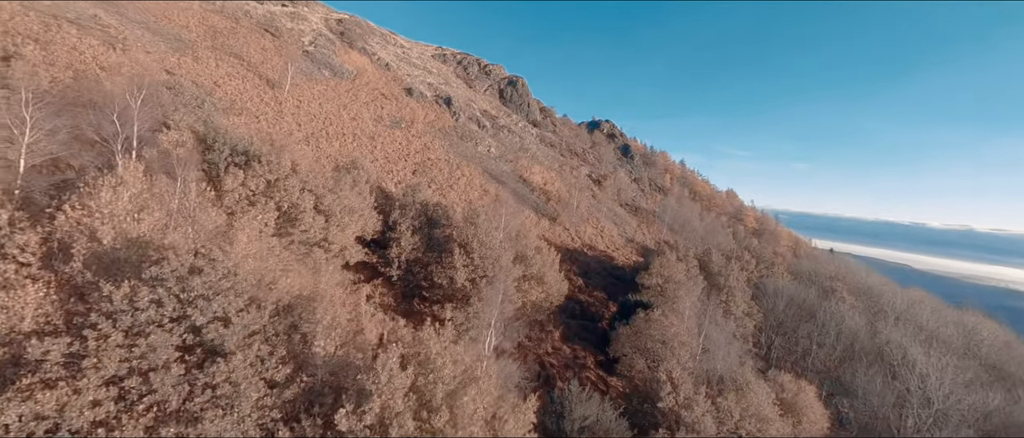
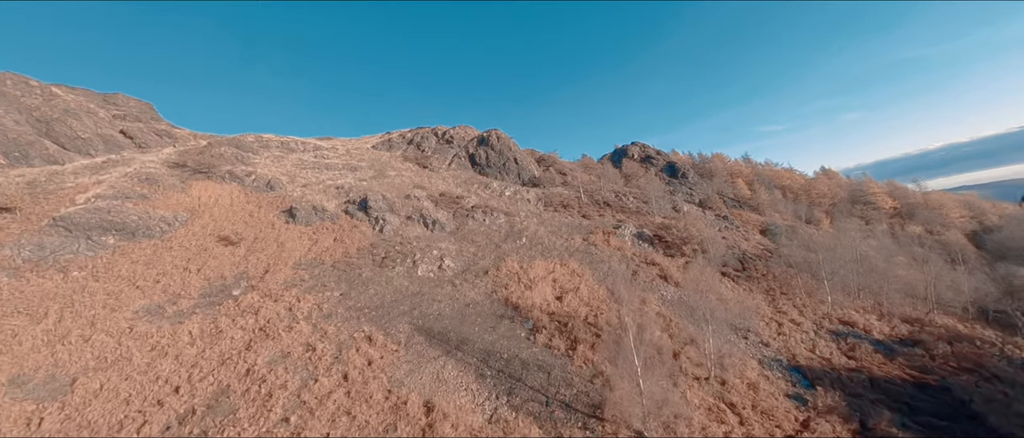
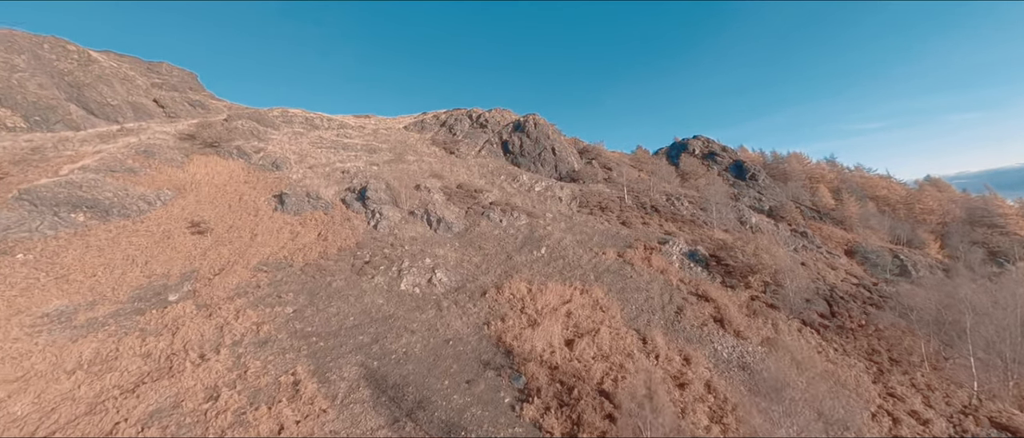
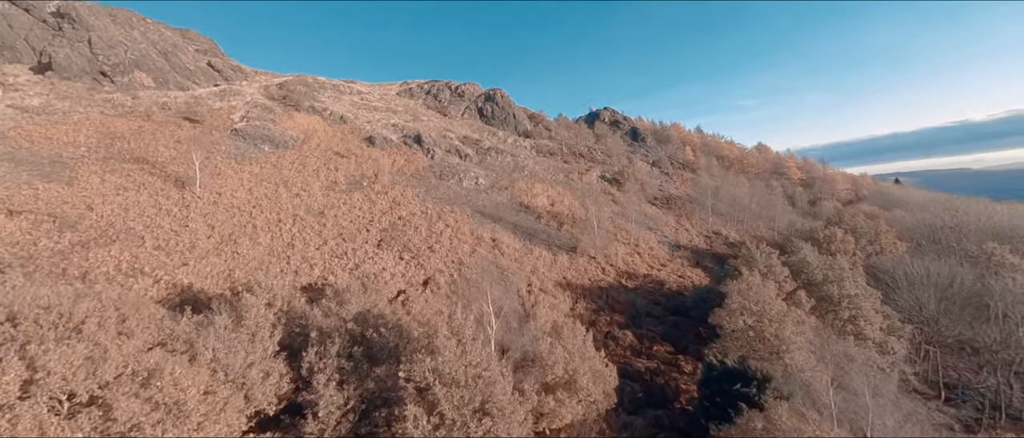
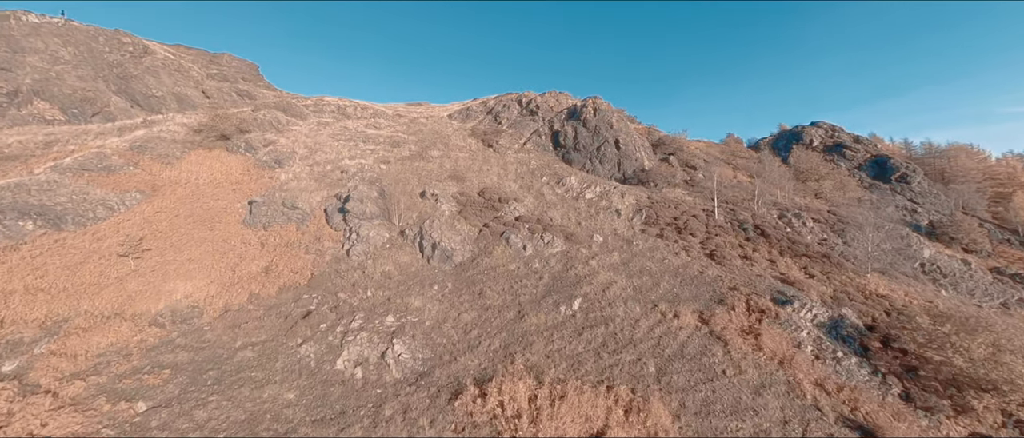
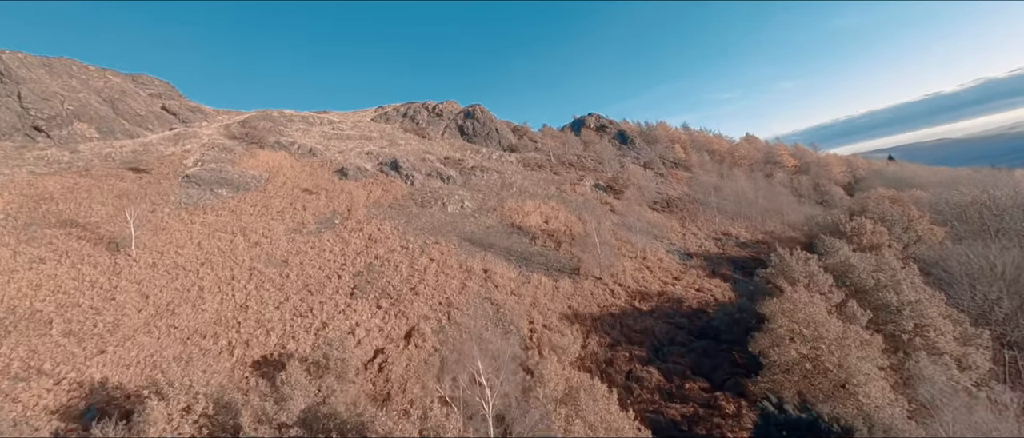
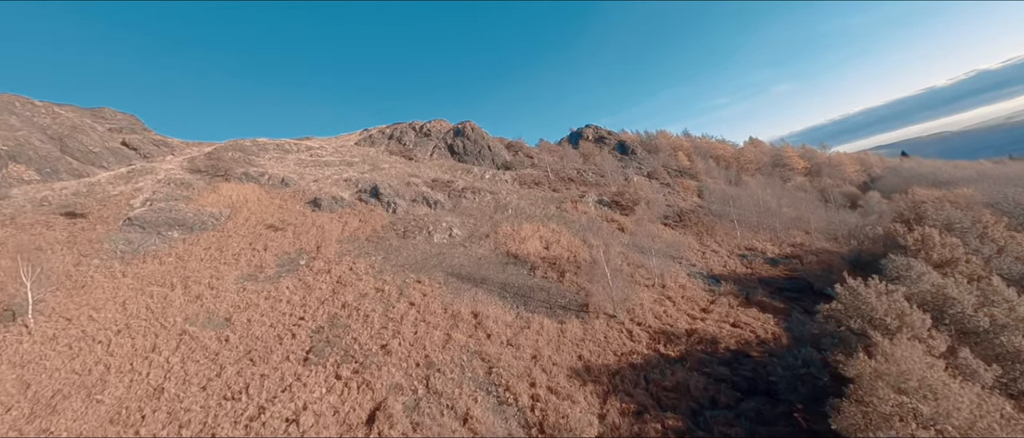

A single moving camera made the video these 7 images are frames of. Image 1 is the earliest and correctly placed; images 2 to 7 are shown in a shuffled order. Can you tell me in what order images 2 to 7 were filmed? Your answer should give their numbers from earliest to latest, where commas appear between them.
4, 6, 7, 2, 3, 5
